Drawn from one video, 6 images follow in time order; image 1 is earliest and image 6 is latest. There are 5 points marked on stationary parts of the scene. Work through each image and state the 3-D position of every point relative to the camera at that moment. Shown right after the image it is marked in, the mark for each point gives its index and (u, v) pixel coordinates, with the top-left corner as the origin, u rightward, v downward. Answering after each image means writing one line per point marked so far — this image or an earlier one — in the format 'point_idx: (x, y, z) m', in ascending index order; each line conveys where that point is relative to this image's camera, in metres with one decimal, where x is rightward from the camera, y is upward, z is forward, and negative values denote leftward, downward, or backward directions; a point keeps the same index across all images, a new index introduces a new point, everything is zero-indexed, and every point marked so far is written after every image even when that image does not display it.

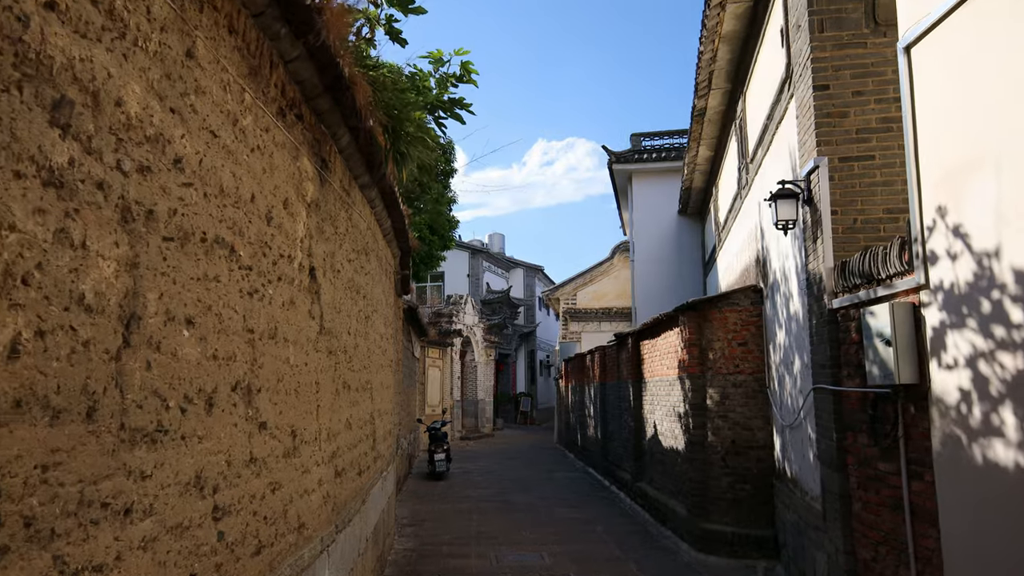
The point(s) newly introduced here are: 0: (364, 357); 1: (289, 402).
0: (-1.0, -0.5, +5.4) m
1: (-0.9, -0.5, +3.2) m
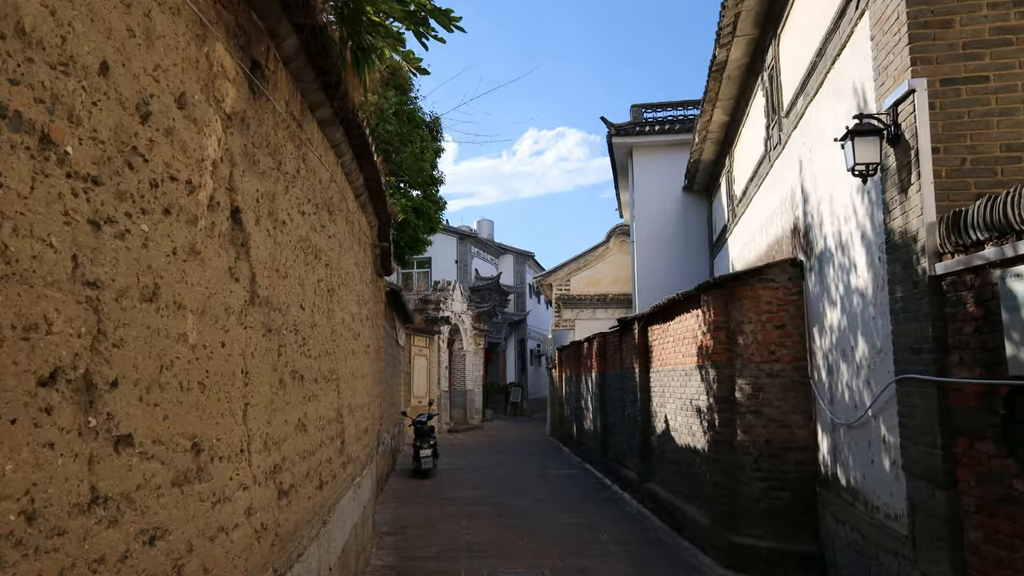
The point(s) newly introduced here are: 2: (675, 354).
0: (-1.0, -0.3, +4.3) m
1: (-0.9, -0.3, +2.1) m
2: (+1.7, -0.7, +8.0) m
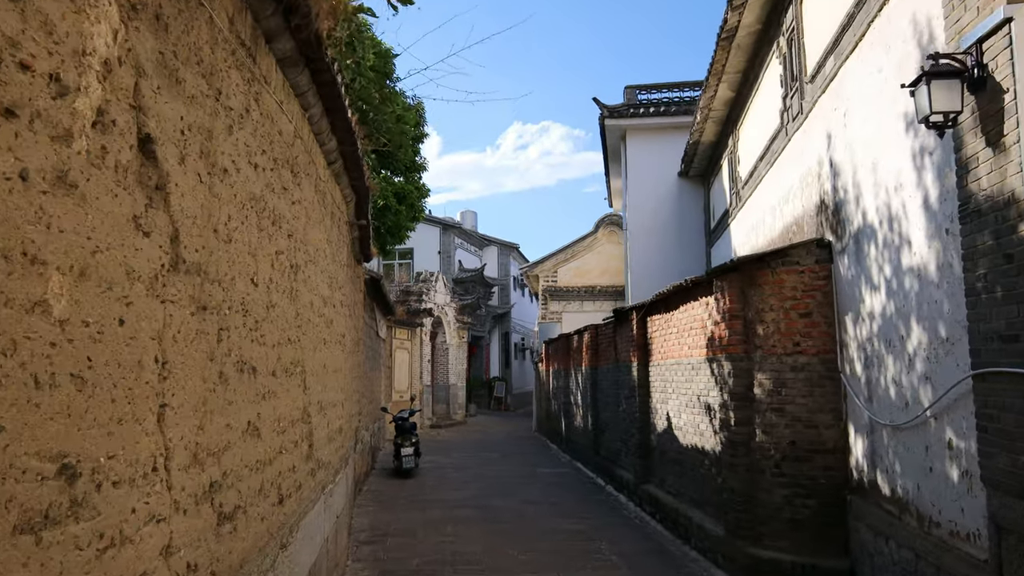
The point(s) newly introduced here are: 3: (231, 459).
0: (-1.0, -0.2, +3.6) m
1: (-0.8, -0.2, +1.4) m
2: (+1.6, -0.6, +7.4) m
3: (-0.9, -0.6, +2.6) m
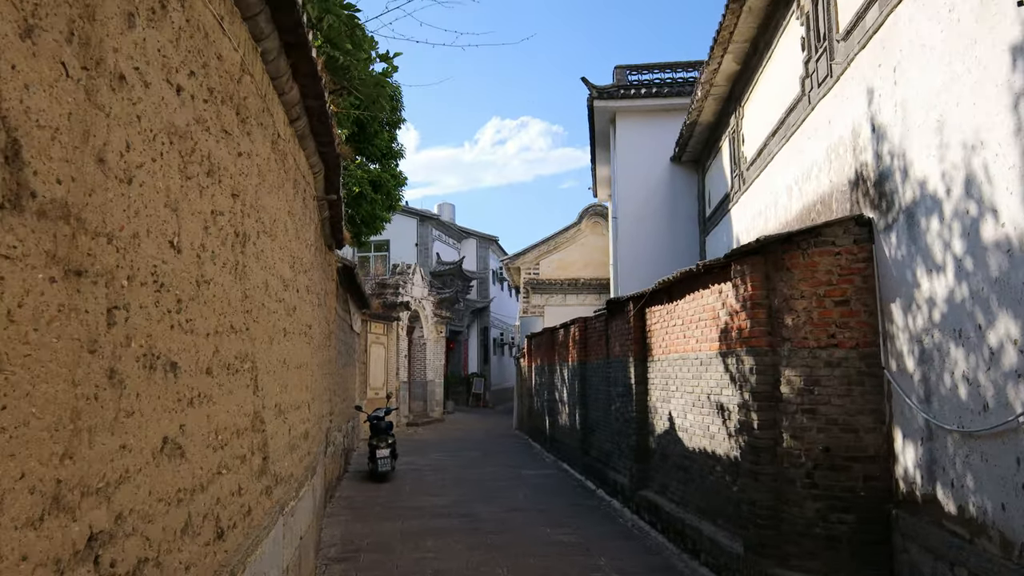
0: (-1.0, -0.1, +2.8) m
1: (-0.8, -0.1, +0.6) m
2: (+1.5, -0.4, +6.7) m
3: (-0.9, -0.5, +1.8) m
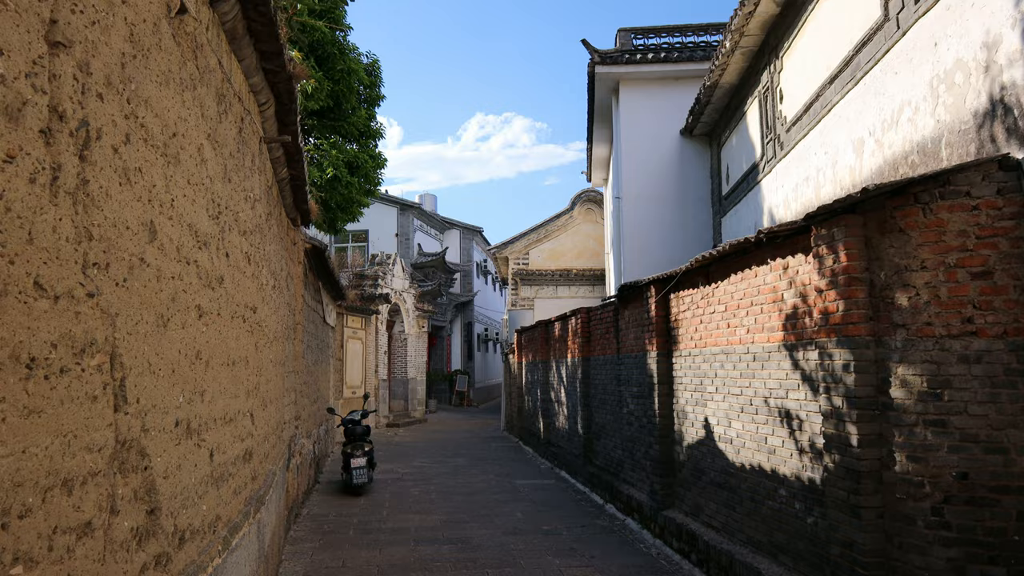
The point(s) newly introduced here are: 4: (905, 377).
0: (-0.9, +0.1, +1.5) m
1: (-0.6, 0.0, -0.7) m
2: (+1.5, -0.3, +5.4) m
3: (-0.7, -0.3, +0.5) m
4: (+1.8, -0.4, +3.5) m
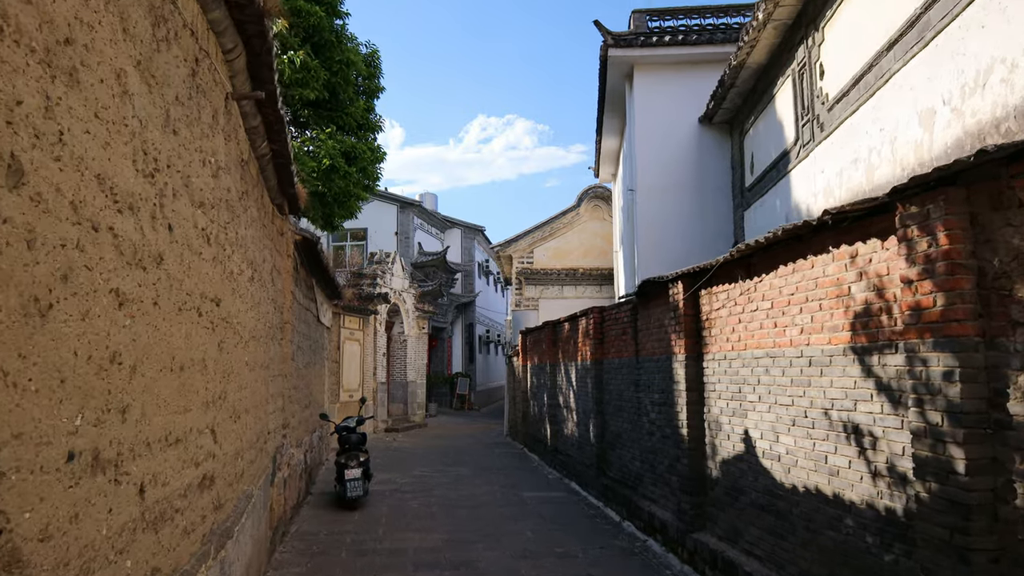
0: (-0.8, +0.1, +0.8) m
1: (-0.5, +0.1, -1.4) m
2: (+1.6, -0.2, +4.7) m
3: (-0.6, -0.3, -0.3) m
4: (+1.9, -0.4, +2.8) m
